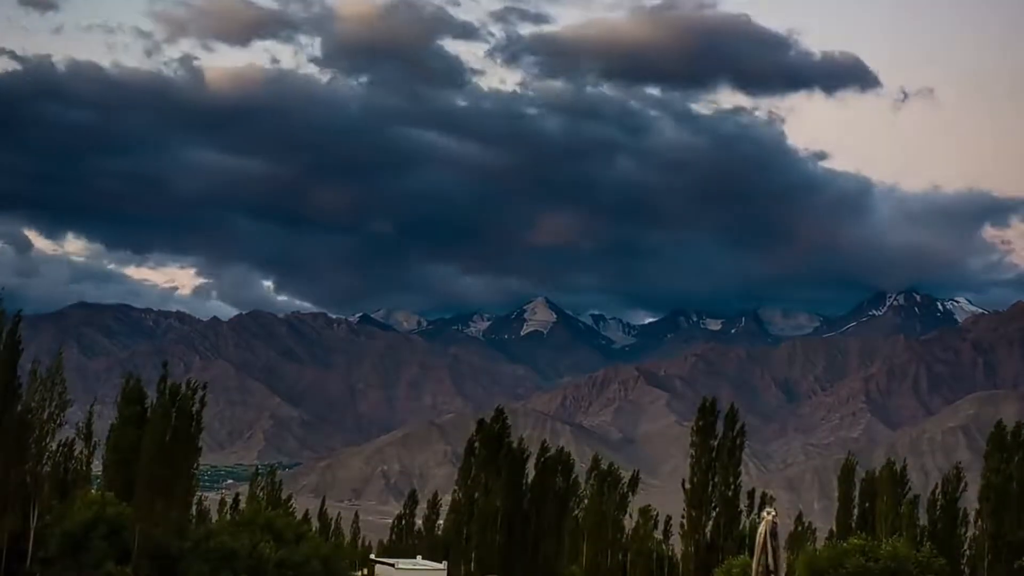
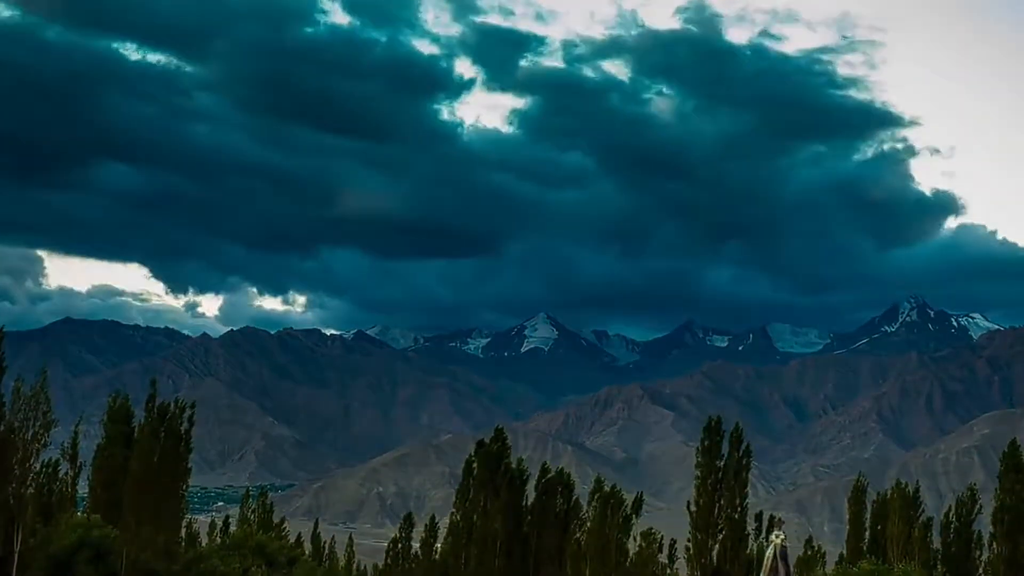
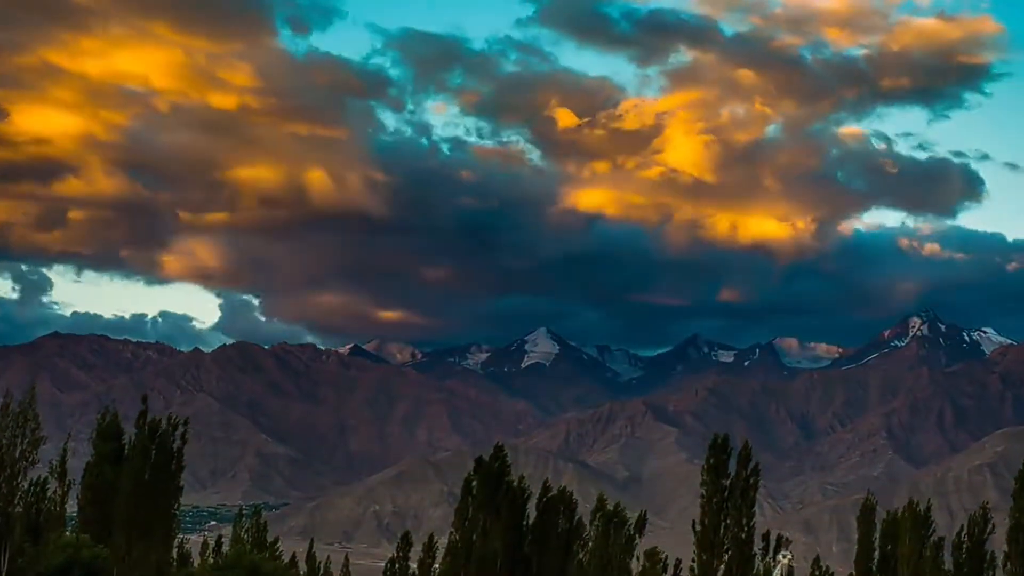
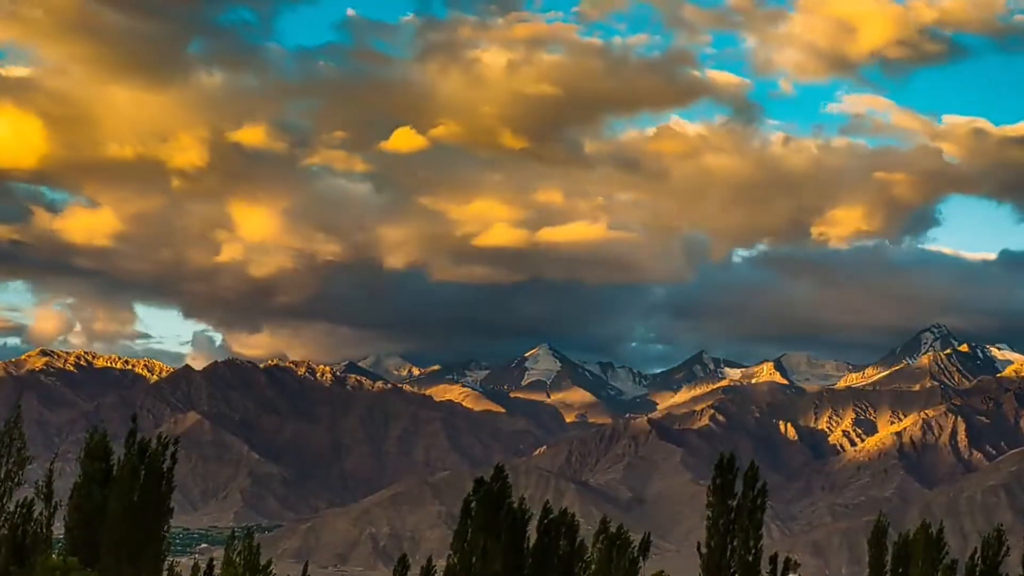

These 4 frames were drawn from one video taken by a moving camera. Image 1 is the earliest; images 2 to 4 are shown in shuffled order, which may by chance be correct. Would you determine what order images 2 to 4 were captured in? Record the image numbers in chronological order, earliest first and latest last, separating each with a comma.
2, 3, 4
